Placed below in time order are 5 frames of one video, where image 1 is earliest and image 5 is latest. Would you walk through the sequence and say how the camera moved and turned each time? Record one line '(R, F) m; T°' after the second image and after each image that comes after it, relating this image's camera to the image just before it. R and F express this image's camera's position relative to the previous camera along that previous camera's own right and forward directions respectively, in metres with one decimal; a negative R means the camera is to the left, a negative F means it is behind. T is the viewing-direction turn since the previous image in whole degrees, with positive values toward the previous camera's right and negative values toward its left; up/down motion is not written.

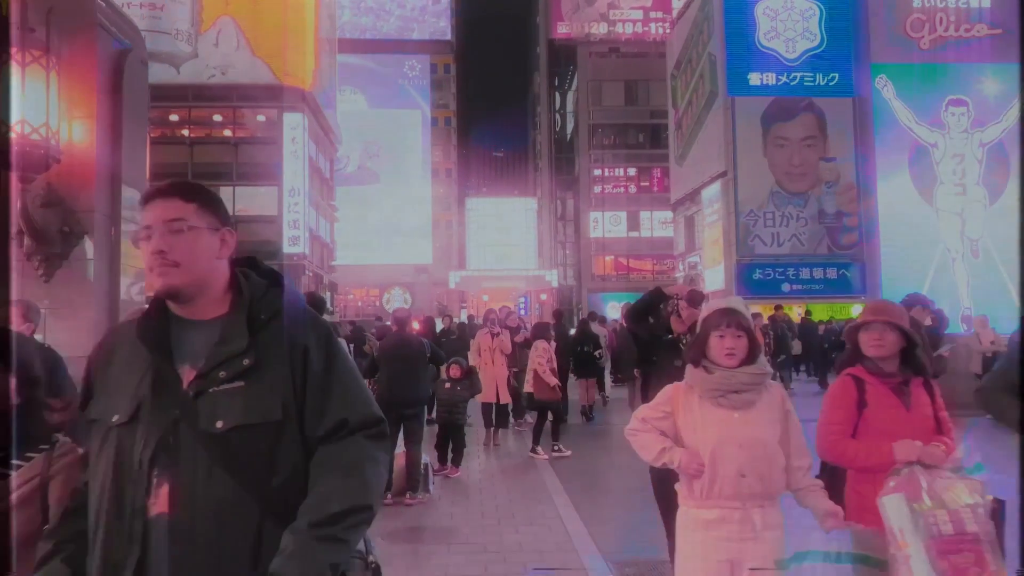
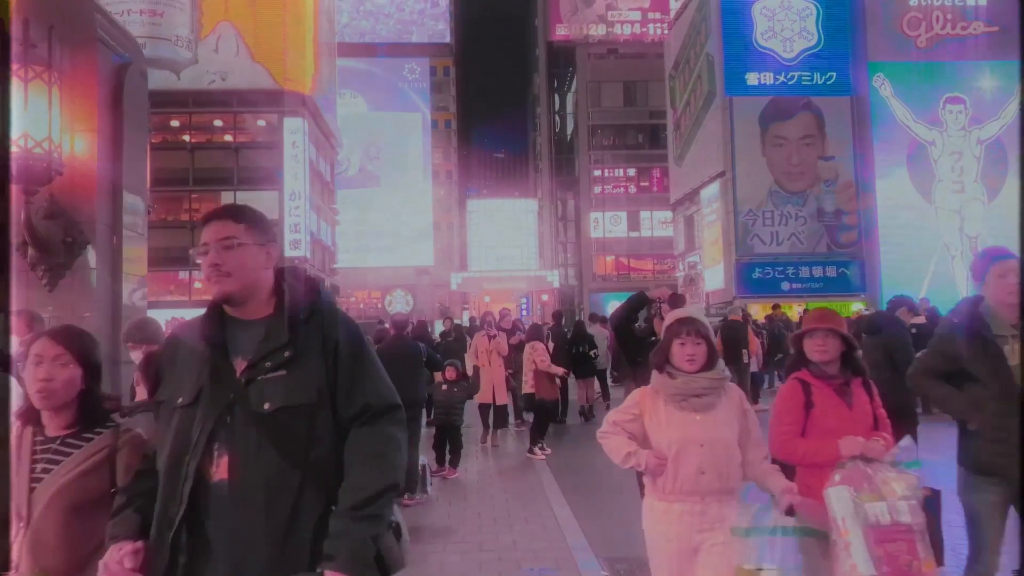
(+0.1, -0.1) m; 0°
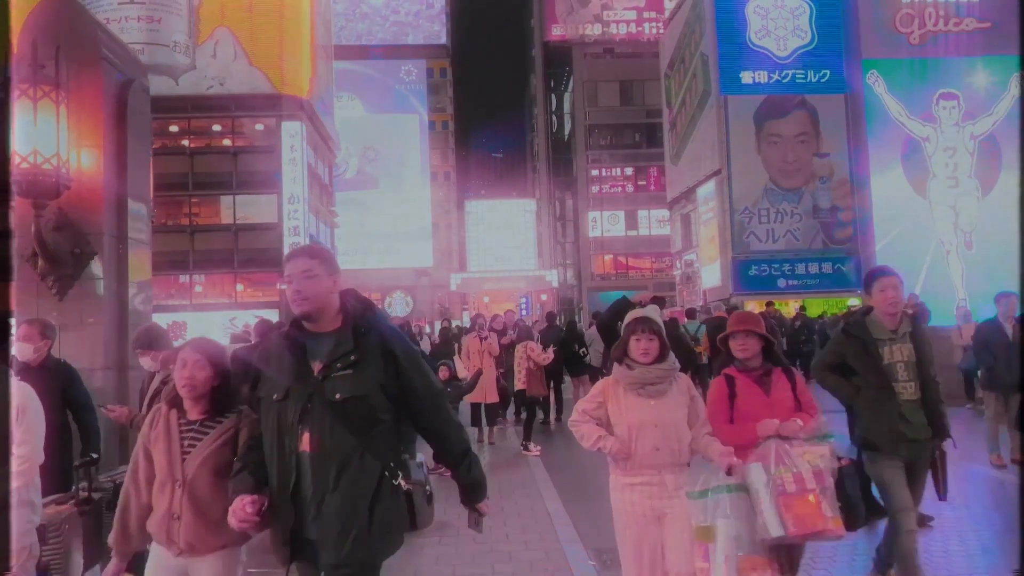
(+0.1, -0.2) m; 0°
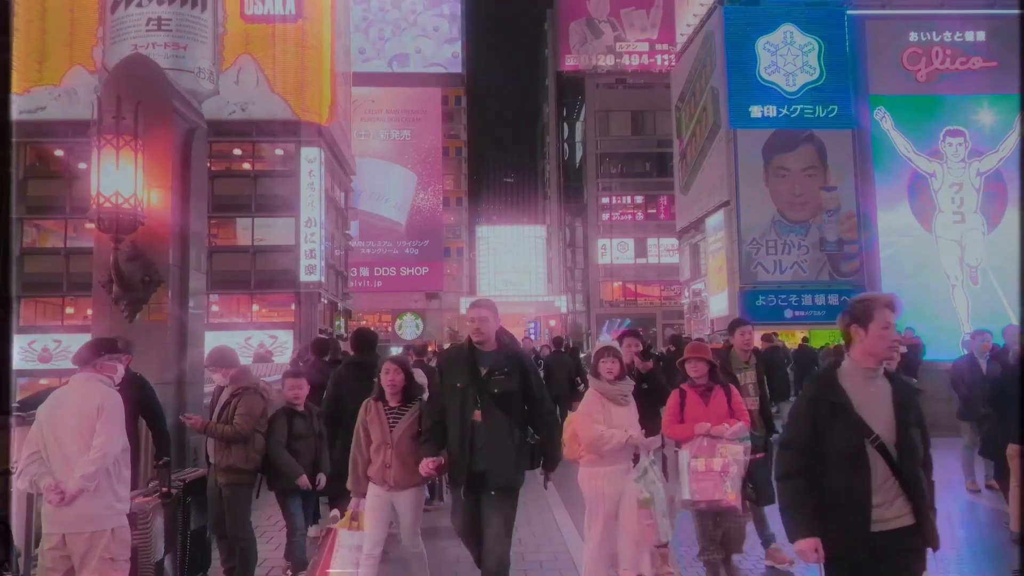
(-0.1, -0.5) m; -1°
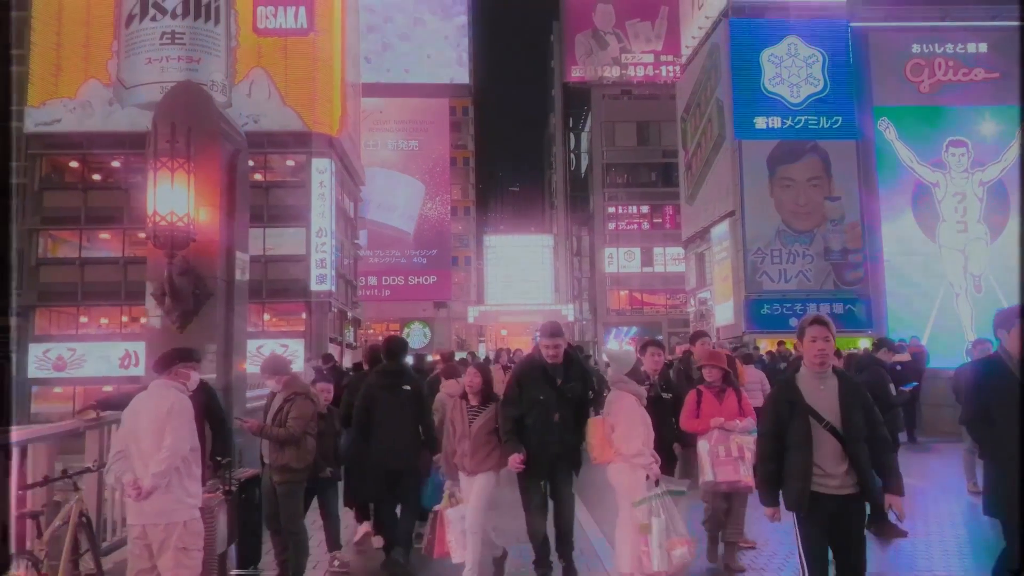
(-0.1, -0.4) m; 0°
